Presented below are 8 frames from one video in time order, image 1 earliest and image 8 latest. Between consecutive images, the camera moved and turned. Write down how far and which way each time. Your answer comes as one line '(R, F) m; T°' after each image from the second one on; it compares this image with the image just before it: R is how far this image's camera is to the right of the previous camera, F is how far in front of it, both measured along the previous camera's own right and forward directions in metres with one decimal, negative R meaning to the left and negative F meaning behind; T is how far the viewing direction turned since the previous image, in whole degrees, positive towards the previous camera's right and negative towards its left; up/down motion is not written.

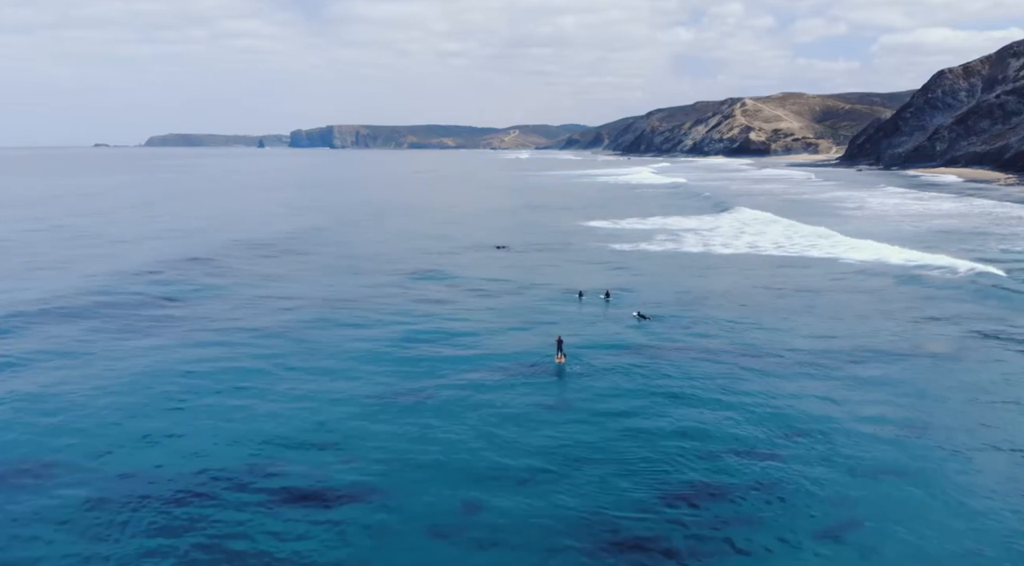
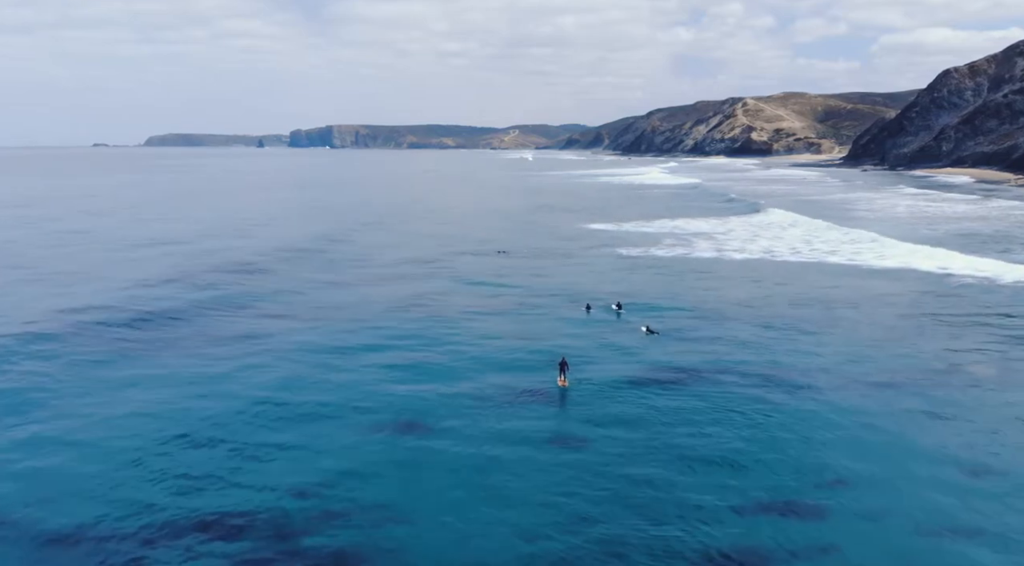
(-0.1, +1.8) m; 0°
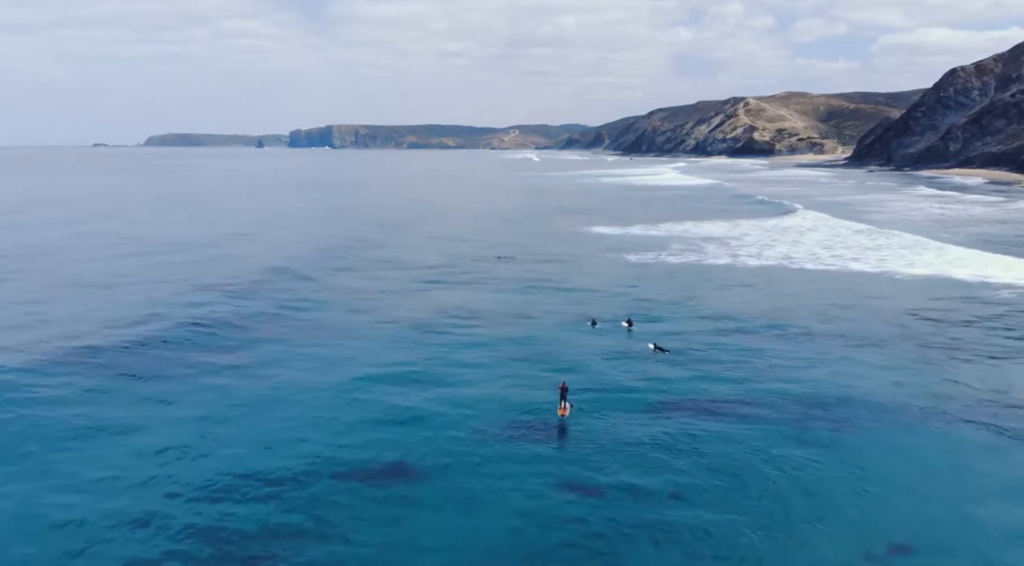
(-0.2, +1.8) m; 0°
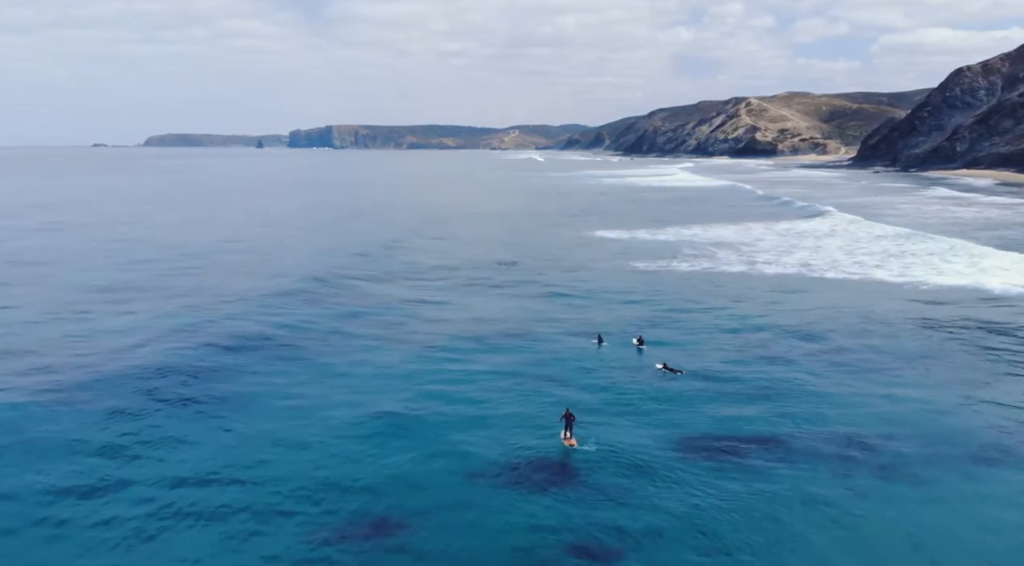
(-0.2, +1.6) m; 0°
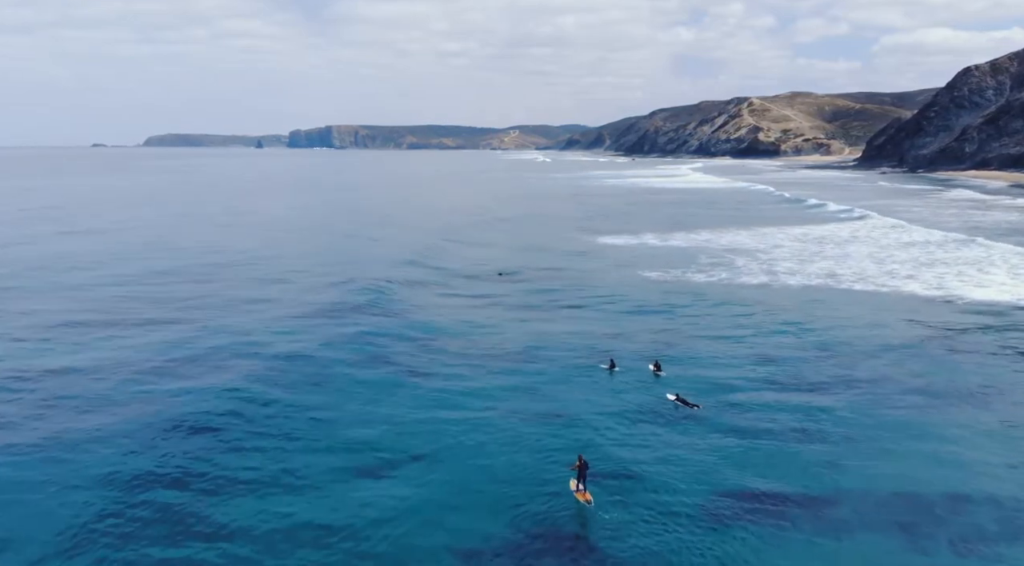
(-0.2, +2.1) m; 0°
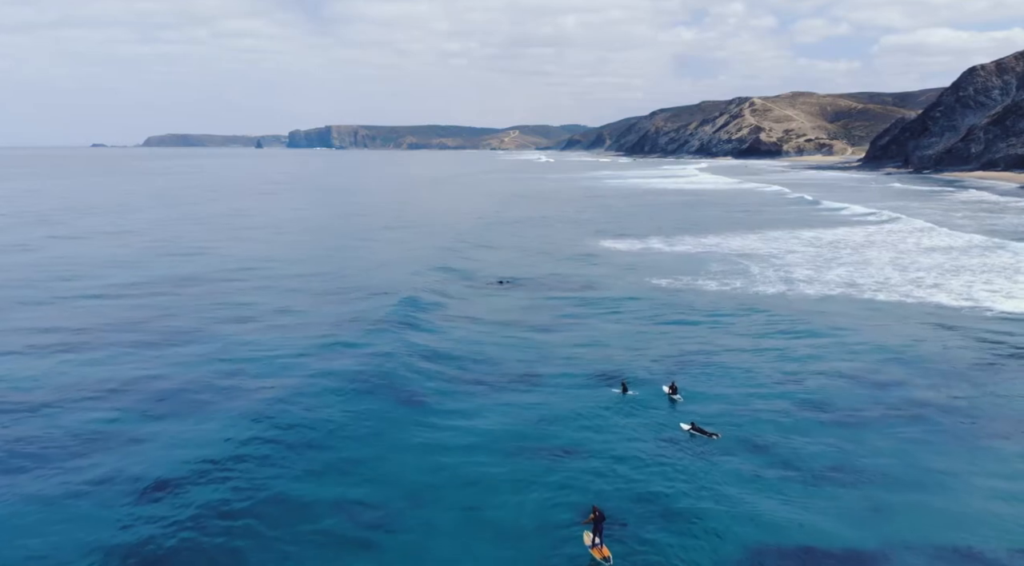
(0.0, +1.6) m; 0°
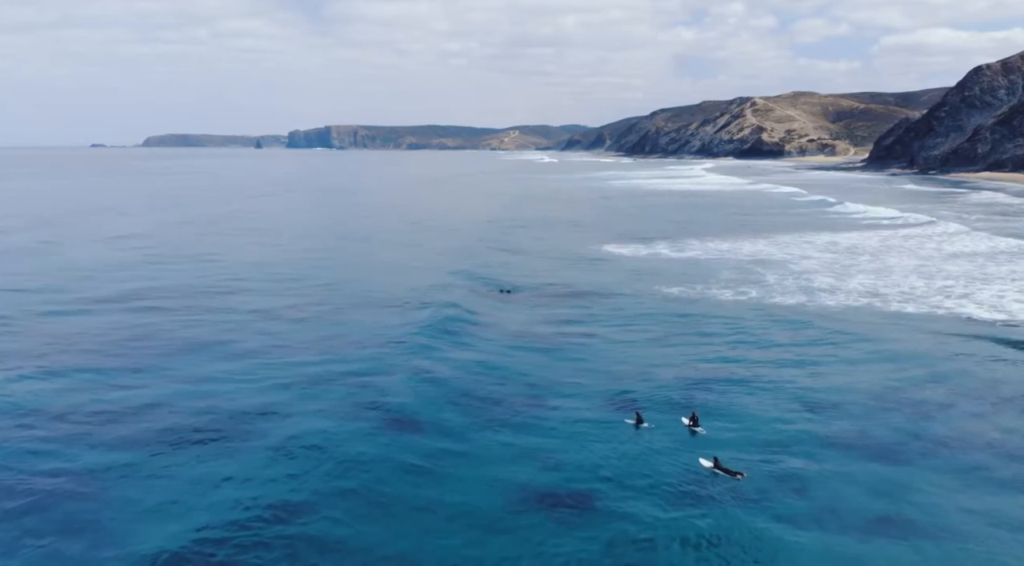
(-0.1, +1.5) m; 0°
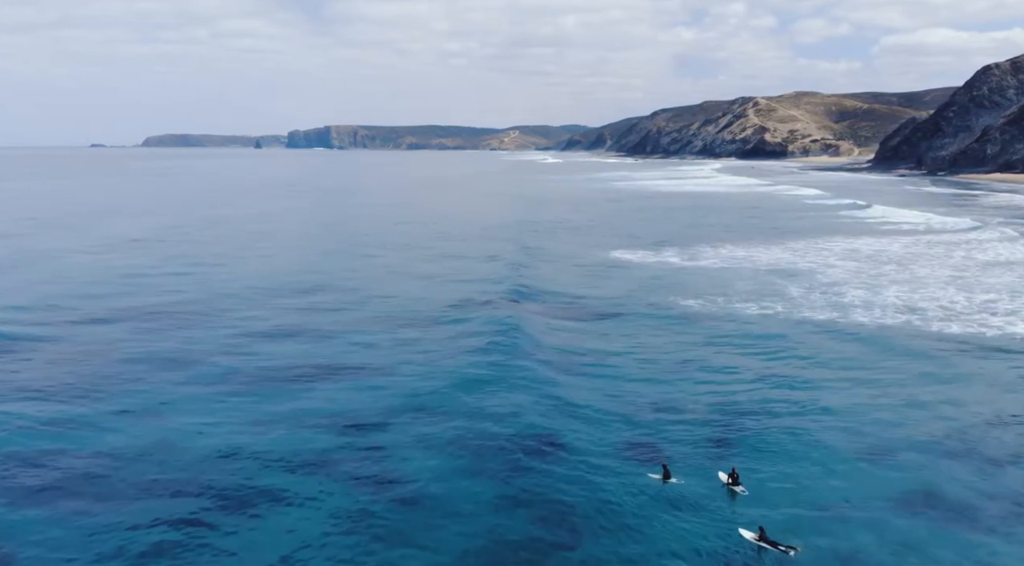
(-0.1, +2.1) m; 0°
